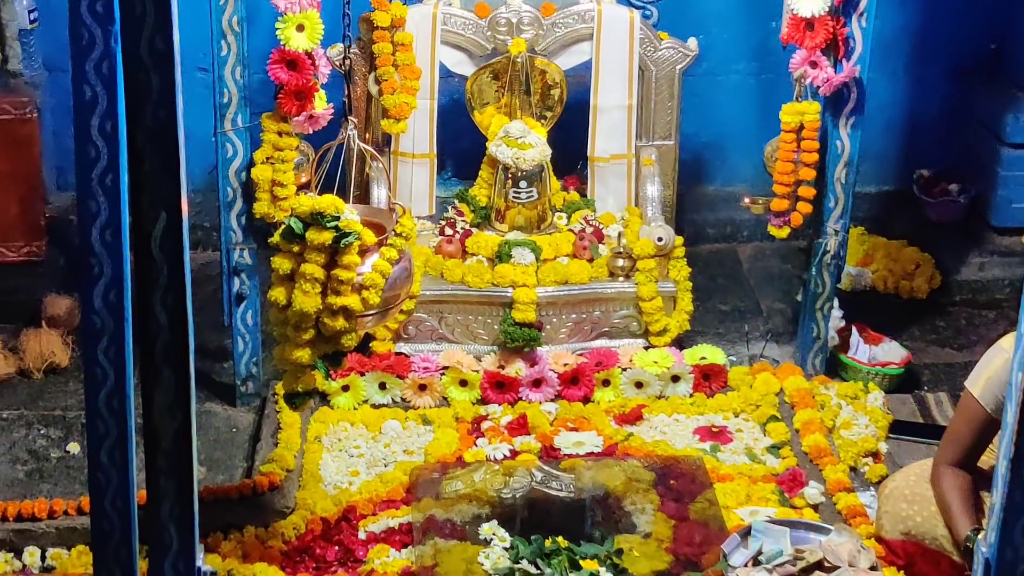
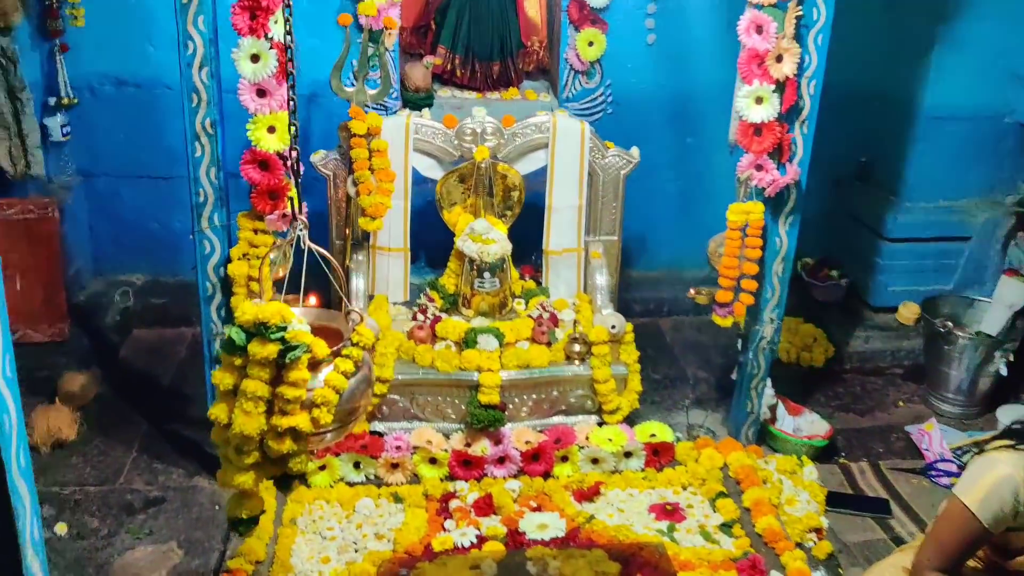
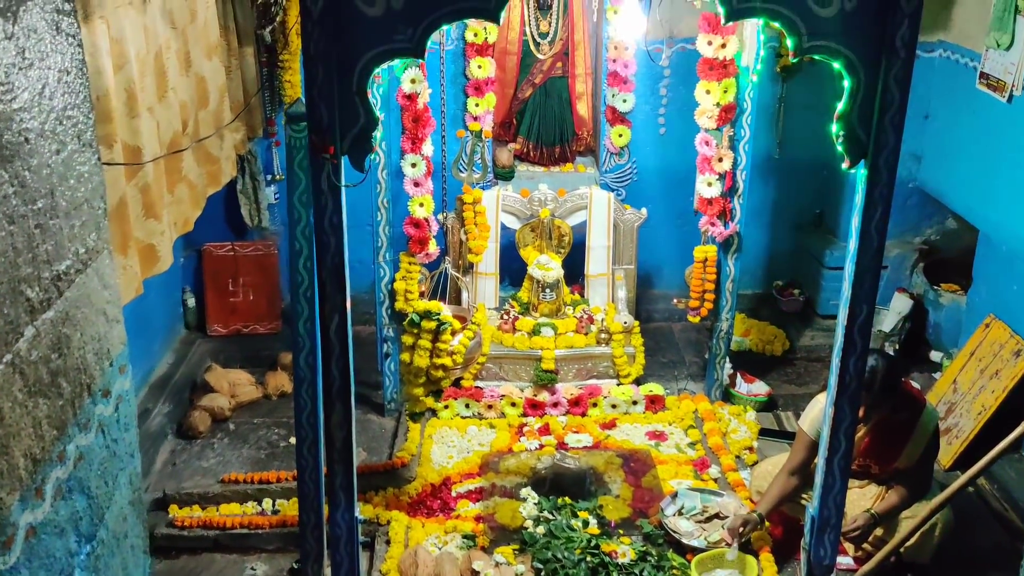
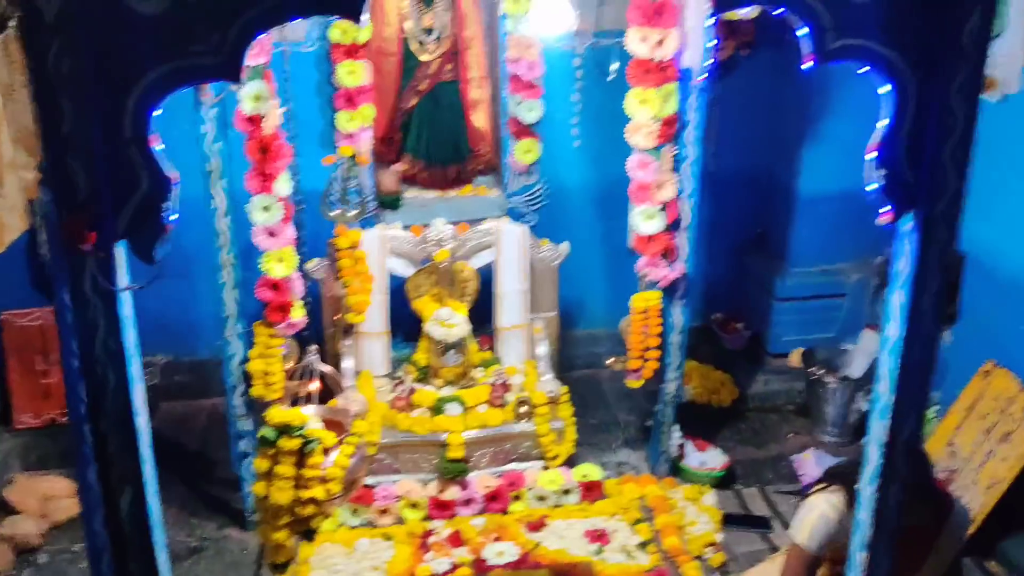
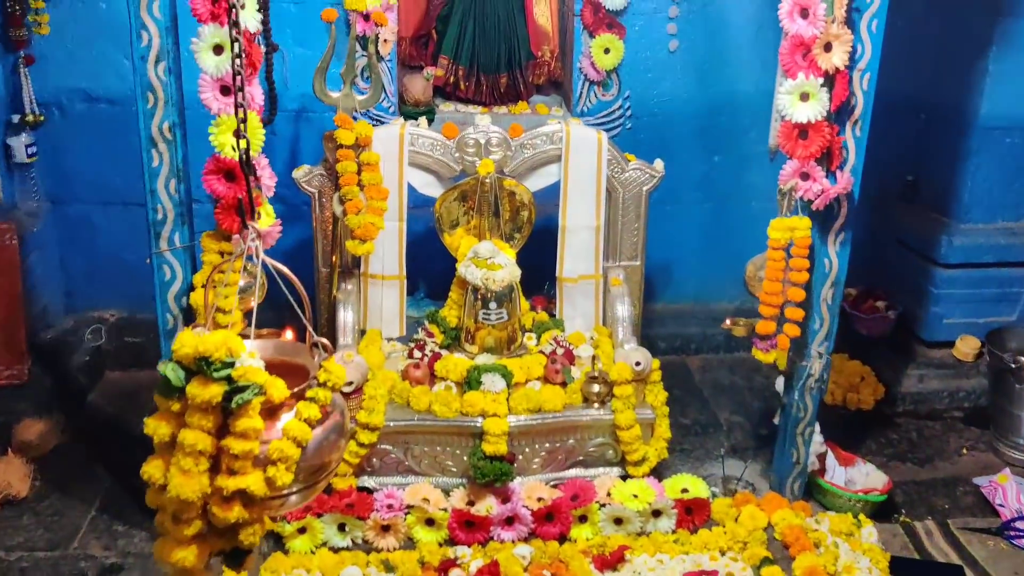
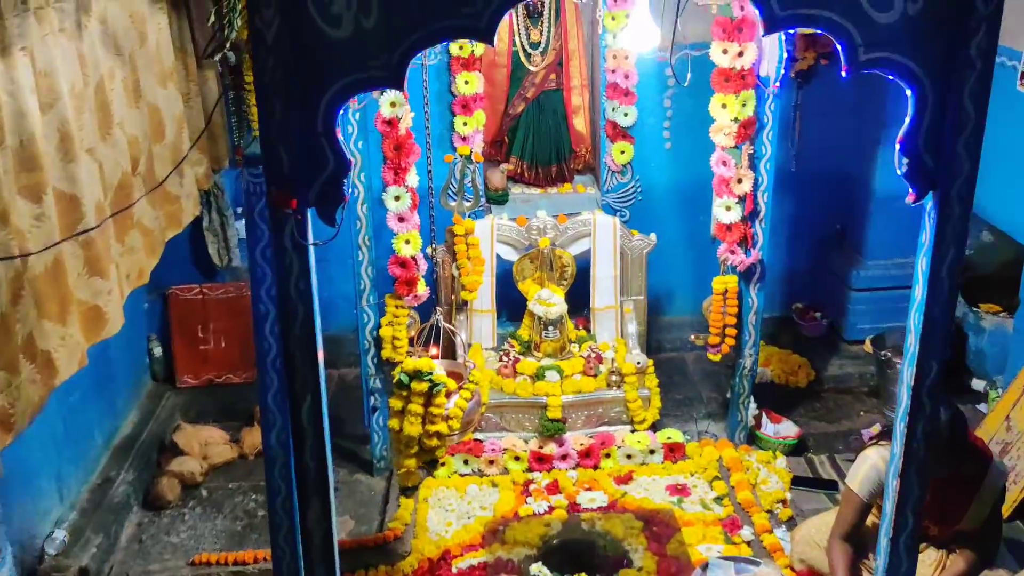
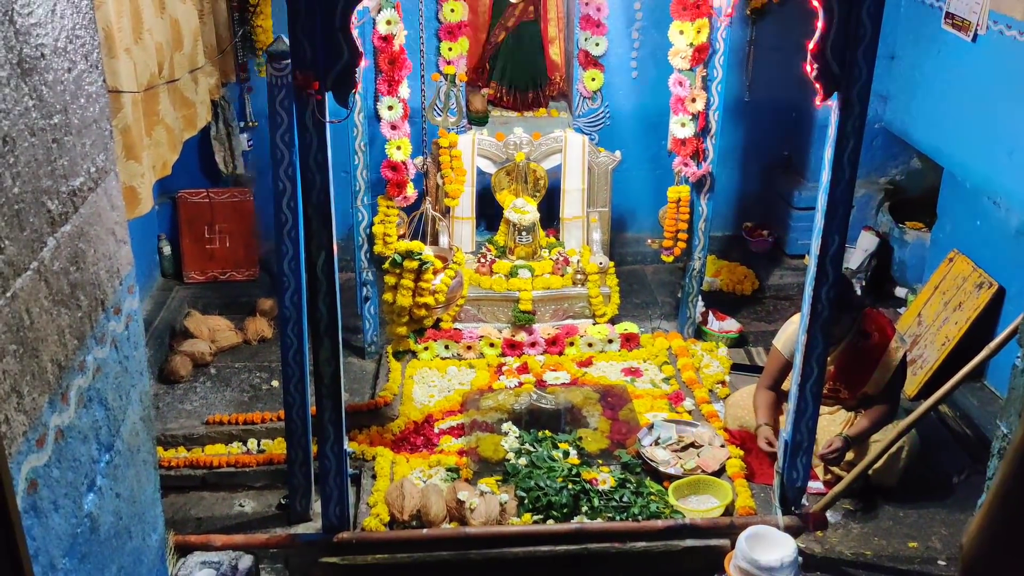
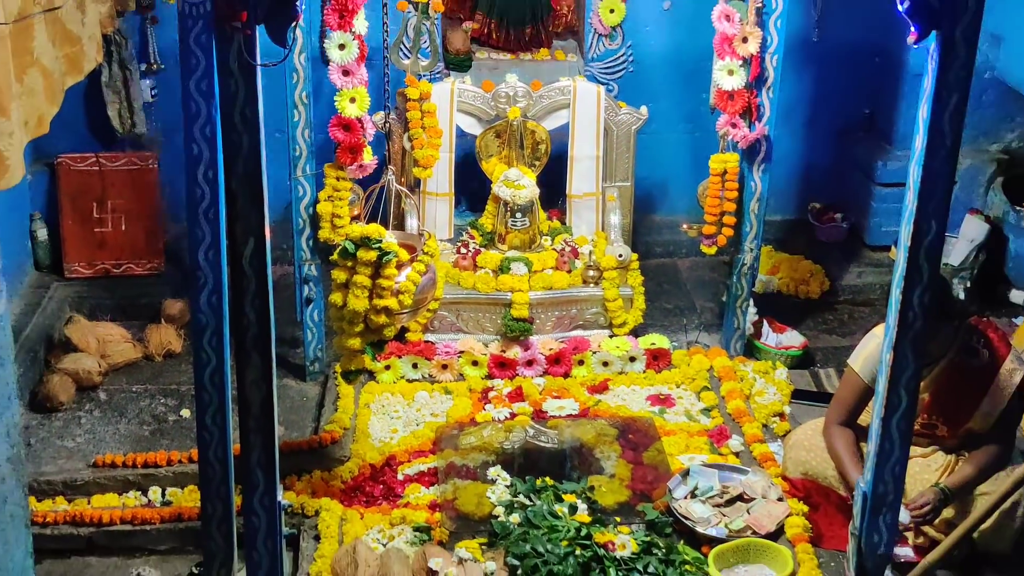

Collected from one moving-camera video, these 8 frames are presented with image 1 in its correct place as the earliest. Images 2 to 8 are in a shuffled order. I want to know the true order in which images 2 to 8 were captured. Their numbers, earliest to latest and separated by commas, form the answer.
8, 7, 3, 6, 4, 2, 5
